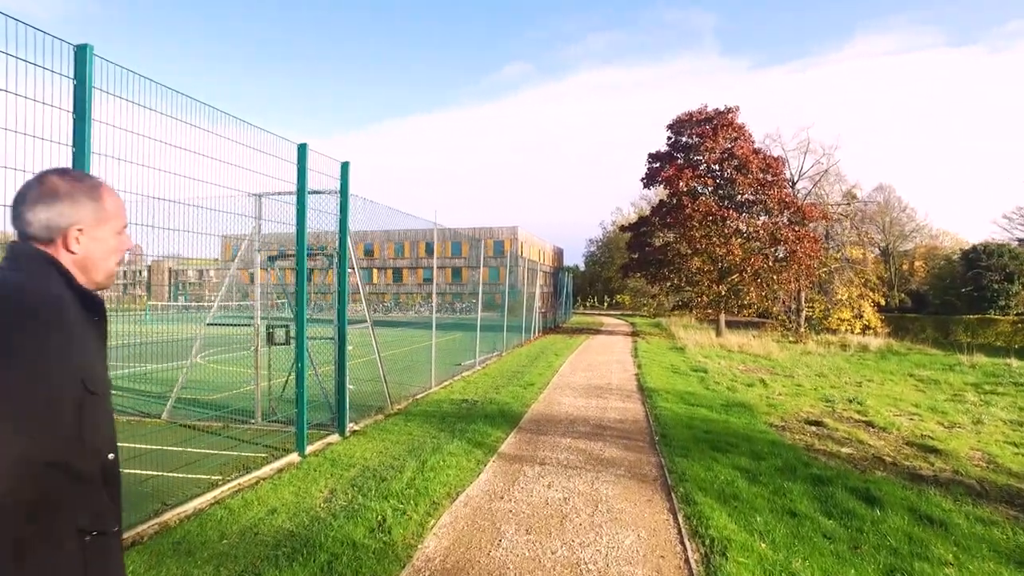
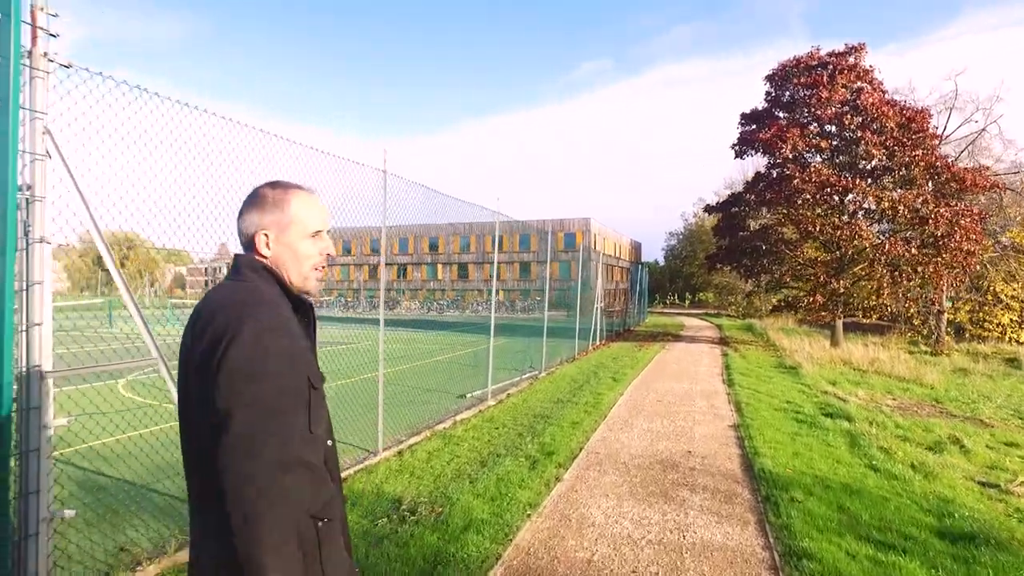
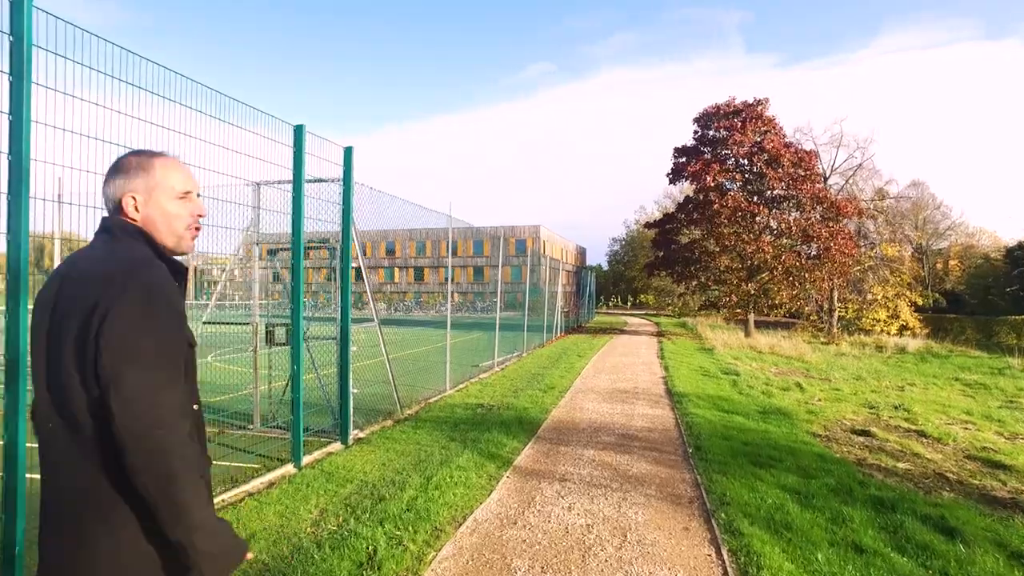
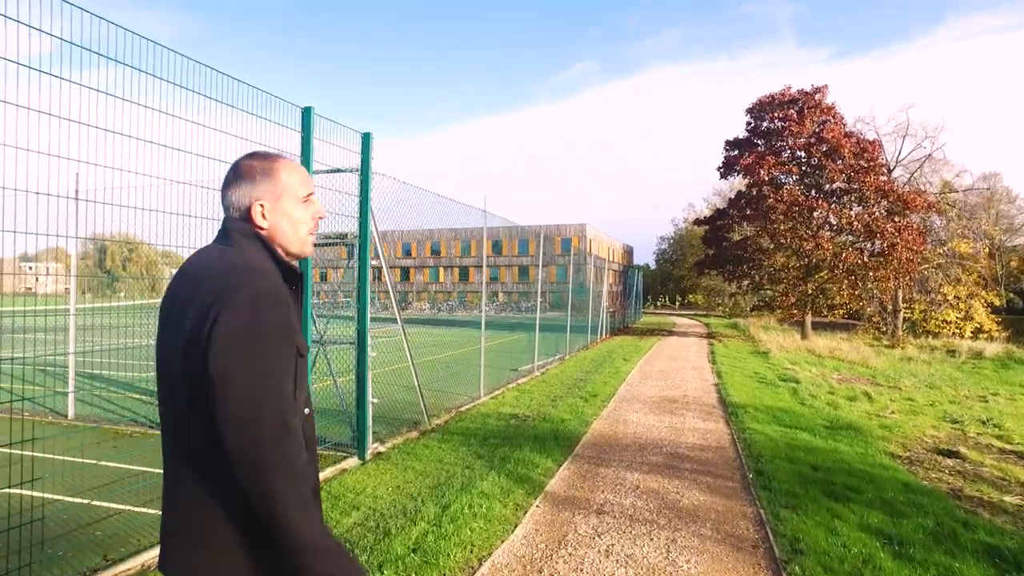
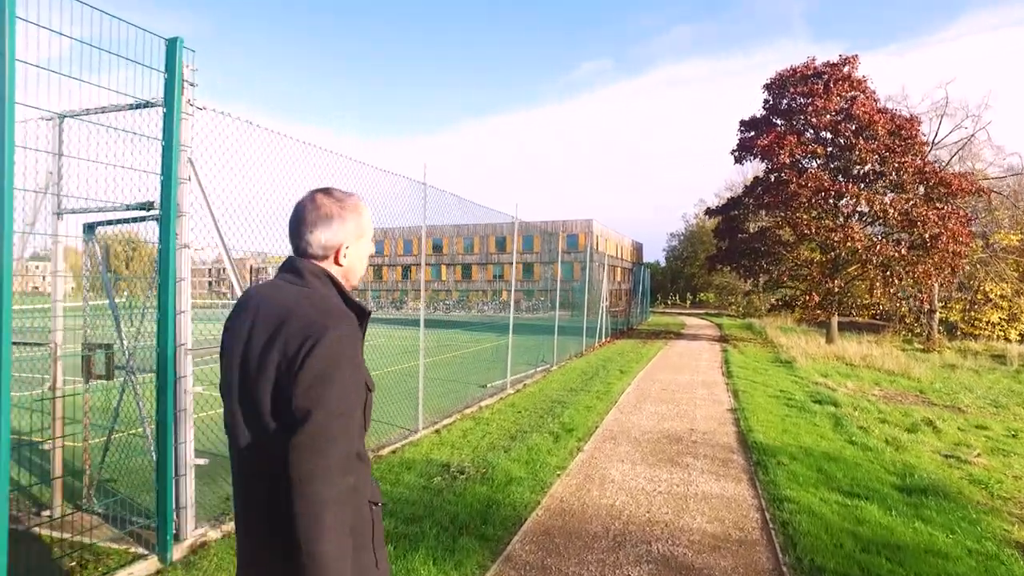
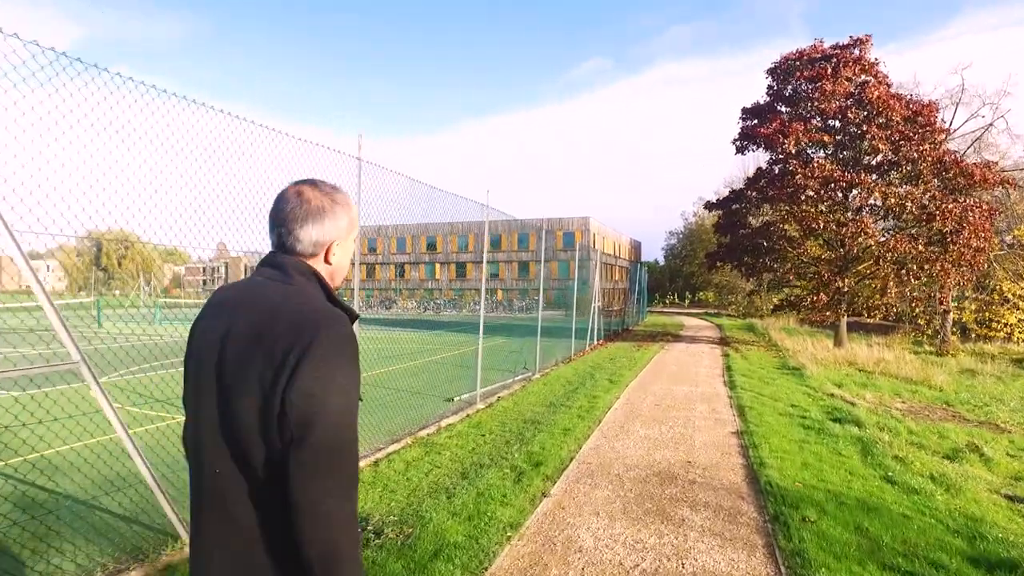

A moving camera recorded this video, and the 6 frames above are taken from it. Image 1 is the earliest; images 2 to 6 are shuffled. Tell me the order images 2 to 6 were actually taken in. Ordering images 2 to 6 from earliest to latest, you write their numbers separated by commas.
3, 4, 5, 2, 6
